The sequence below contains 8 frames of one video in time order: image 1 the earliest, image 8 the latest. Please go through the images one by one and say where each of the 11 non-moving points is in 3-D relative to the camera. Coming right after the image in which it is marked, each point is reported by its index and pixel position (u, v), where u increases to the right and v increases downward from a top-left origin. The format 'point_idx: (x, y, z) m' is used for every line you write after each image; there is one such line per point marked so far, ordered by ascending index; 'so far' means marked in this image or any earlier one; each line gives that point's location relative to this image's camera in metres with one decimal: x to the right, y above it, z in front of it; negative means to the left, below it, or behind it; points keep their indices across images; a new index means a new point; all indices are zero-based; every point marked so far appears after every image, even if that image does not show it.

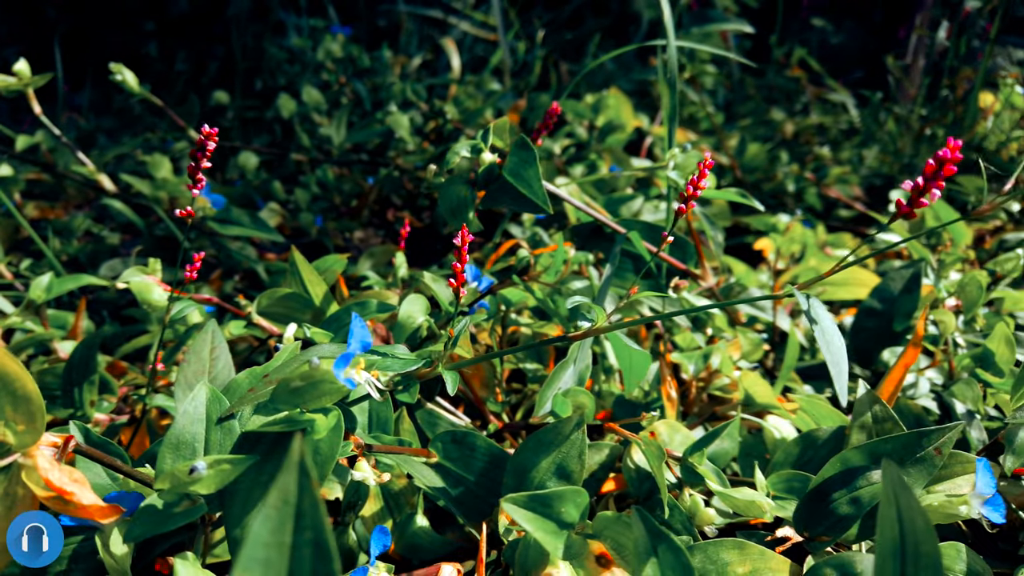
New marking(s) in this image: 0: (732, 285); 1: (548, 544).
0: (+1.6, 0.0, +1.4) m
1: (+0.1, -0.8, +0.6) m
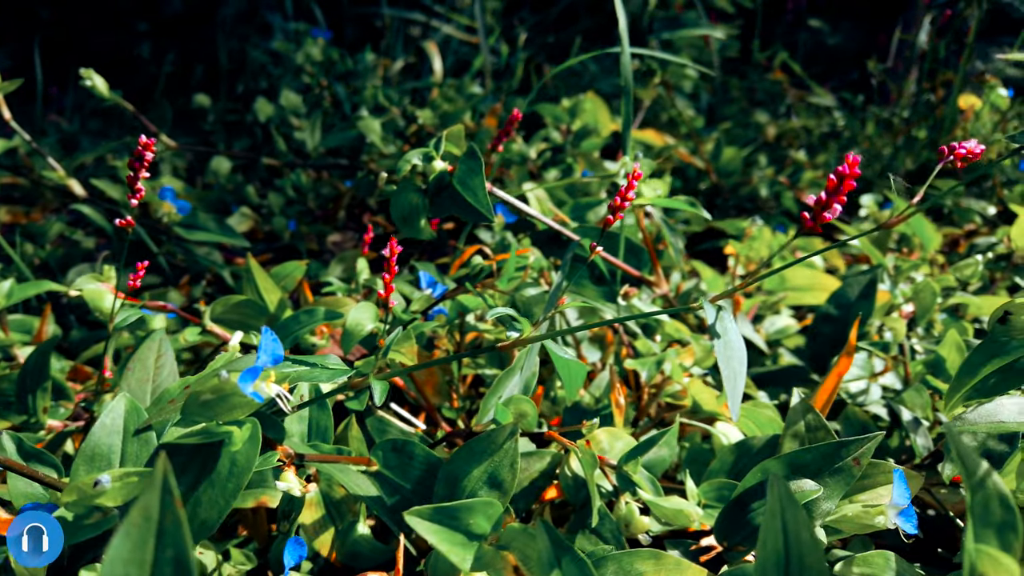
0: (+1.3, 0.0, +1.4) m
1: (-0.2, -0.9, +0.6) m
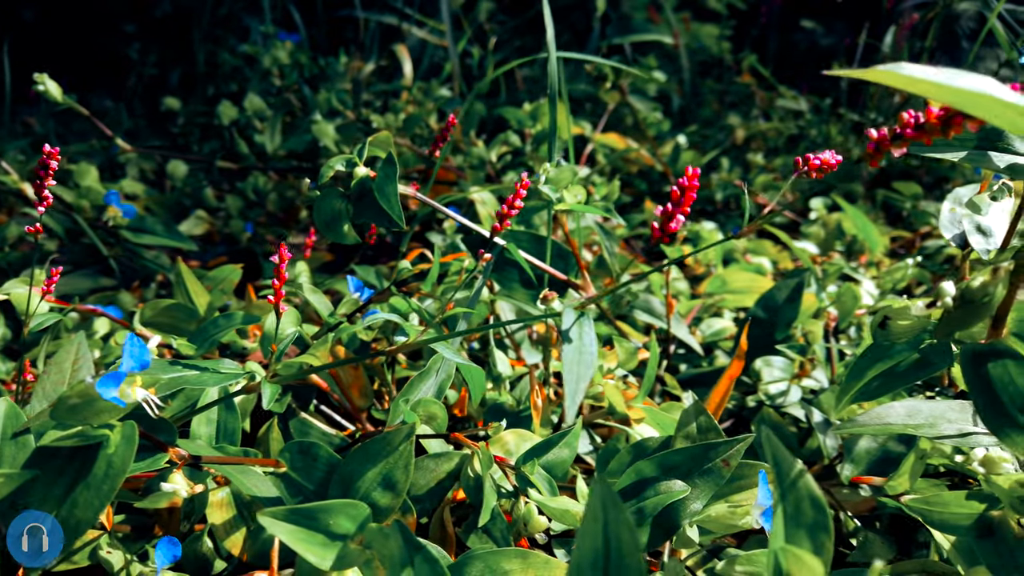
0: (+0.9, -0.1, +1.4) m
1: (-0.6, -0.9, +0.6) m
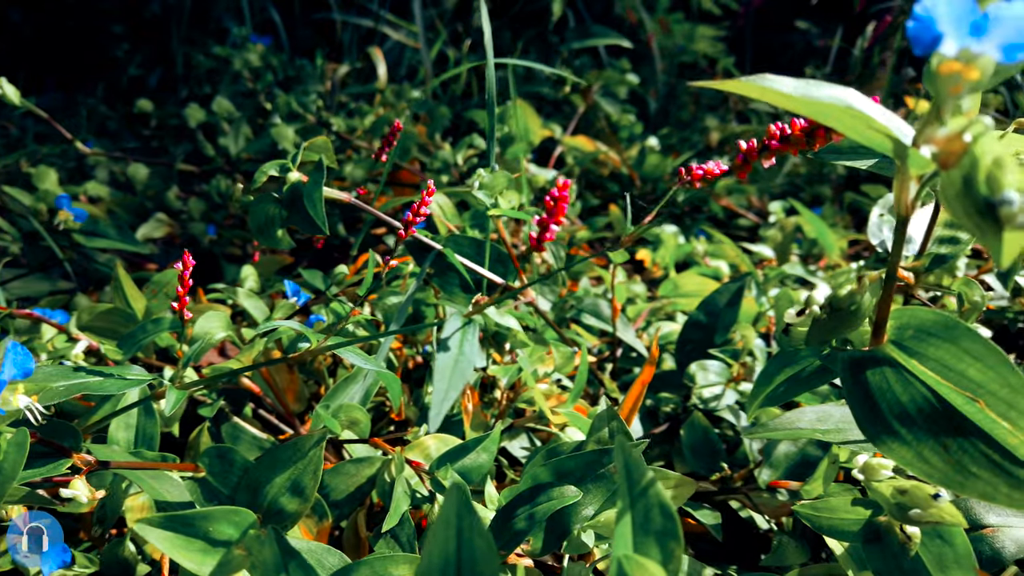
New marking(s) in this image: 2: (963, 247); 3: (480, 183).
0: (+0.5, -0.1, +1.4) m
1: (-1.0, -0.9, +0.6) m
2: (+2.3, +0.2, +1.0) m
3: (-0.2, +0.7, +1.2) m
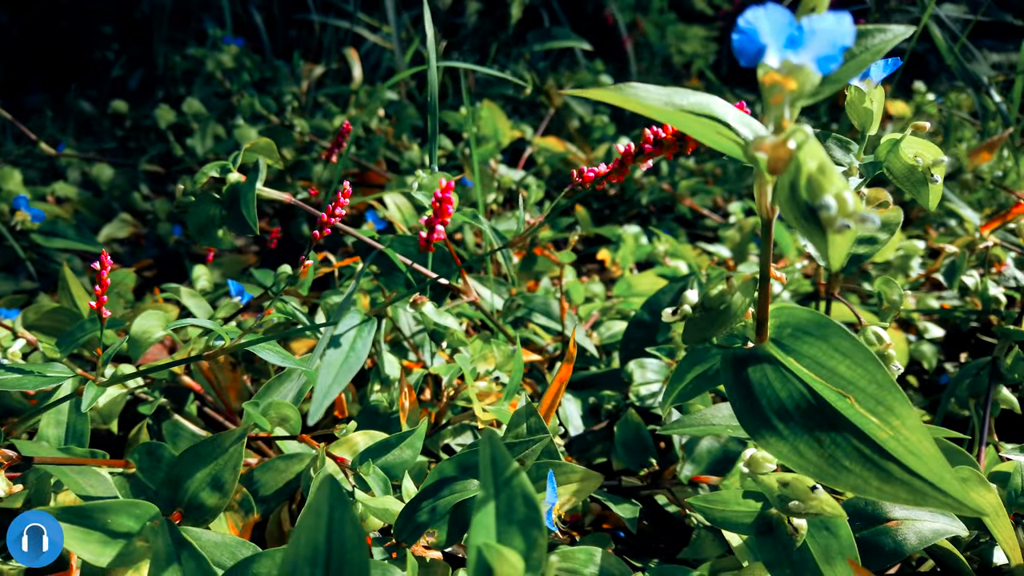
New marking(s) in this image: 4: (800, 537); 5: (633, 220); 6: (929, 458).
0: (+0.1, -0.1, +1.4) m
1: (-1.4, -0.9, +0.7) m
2: (+1.9, +0.2, +1.0) m
3: (-0.6, +0.7, +1.2) m
4: (+1.0, -0.9, +0.7) m
5: (+1.4, +0.8, +2.2) m
6: (+1.3, -0.5, +0.6) m
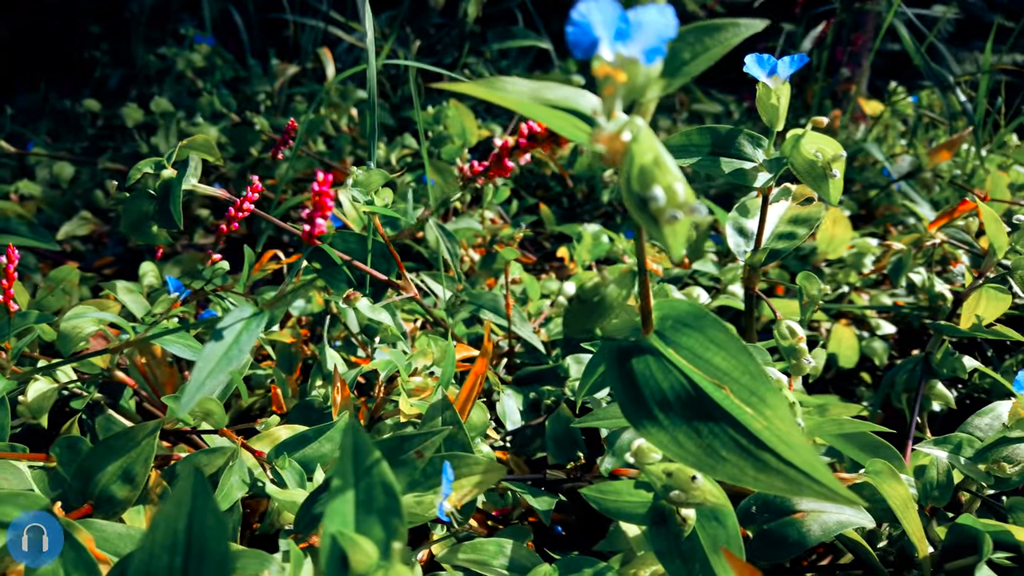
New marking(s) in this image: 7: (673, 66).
0: (-0.3, -0.1, +1.4) m
1: (-1.8, -0.9, +0.7) m
2: (+1.5, +0.2, +1.0) m
3: (-1.0, +0.7, +1.2) m
4: (+0.6, -0.9, +0.7) m
5: (+1.0, +0.8, +2.2) m
6: (+0.9, -0.5, +0.6) m
7: (+0.5, +0.6, +0.5) m
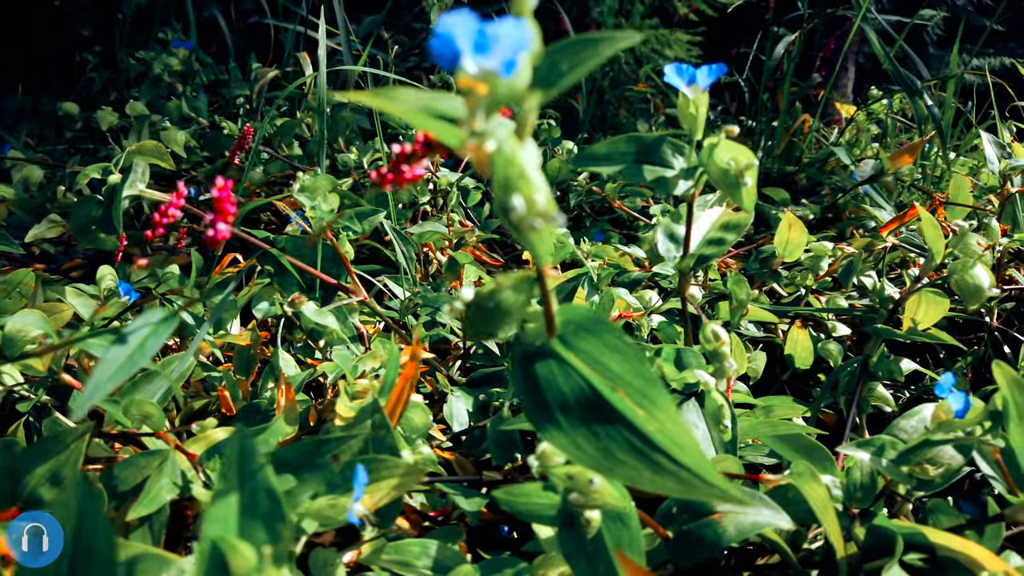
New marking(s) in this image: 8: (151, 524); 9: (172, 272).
0: (-0.7, -0.1, +1.4) m
1: (-2.1, -0.9, +0.7) m
2: (+1.1, +0.2, +1.0) m
3: (-1.3, +0.7, +1.2) m
4: (+0.3, -0.9, +0.7) m
5: (+0.7, +0.8, +2.2) m
6: (+0.6, -0.5, +0.6) m
7: (+0.1, +0.6, +0.6) m
8: (-1.6, -1.1, +0.9) m
9: (-2.3, +0.1, +1.3) m
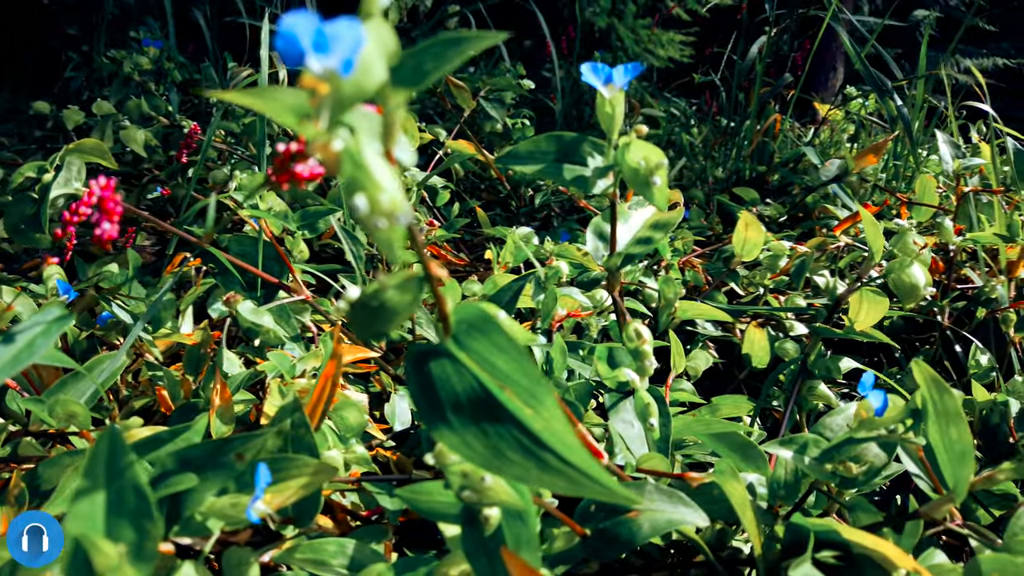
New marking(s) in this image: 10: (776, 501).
0: (-1.0, -0.1, +1.4) m
1: (-2.5, -0.9, +0.7) m
2: (+0.8, +0.2, +1.0) m
3: (-1.7, +0.7, +1.2) m
4: (-0.1, -0.9, +0.7) m
5: (+0.3, +0.8, +2.2) m
6: (+0.2, -0.5, +0.6) m
7: (-0.3, +0.6, +0.6) m
8: (-2.0, -1.1, +0.9) m
9: (-2.7, +0.1, +1.3) m
10: (+1.3, -1.1, +1.0) m
